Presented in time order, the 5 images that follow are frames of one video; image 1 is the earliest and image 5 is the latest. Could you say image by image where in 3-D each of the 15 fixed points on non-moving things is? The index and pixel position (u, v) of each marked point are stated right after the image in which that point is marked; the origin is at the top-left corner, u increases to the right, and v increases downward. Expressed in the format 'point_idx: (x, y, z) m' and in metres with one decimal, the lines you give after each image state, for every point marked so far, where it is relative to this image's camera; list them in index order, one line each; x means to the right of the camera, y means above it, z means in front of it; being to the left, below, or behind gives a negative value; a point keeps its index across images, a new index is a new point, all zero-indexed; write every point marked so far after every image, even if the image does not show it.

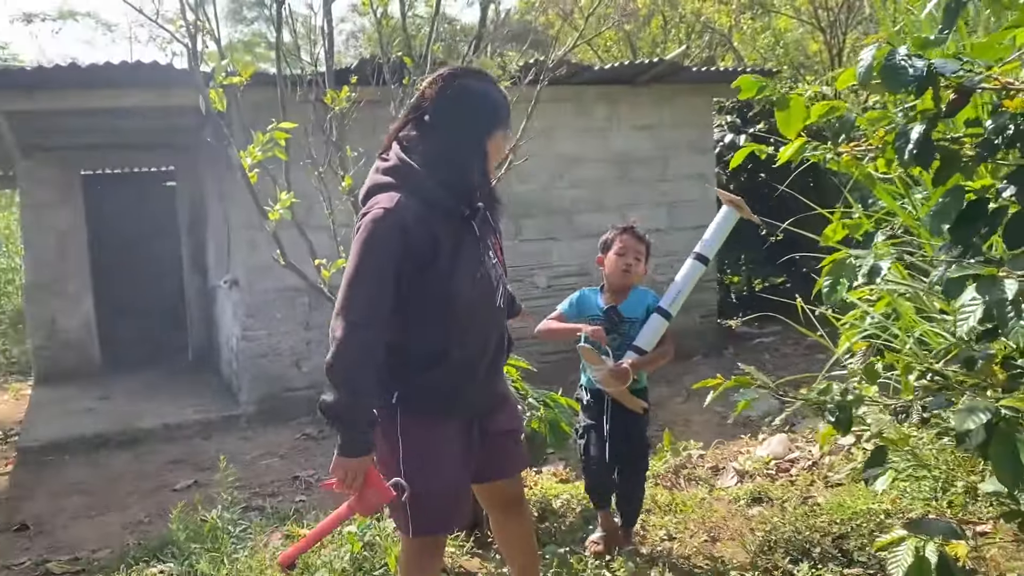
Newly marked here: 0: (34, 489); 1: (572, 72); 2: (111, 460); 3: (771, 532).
0: (-2.0, -0.8, +3.8) m
1: (+0.3, +1.2, +4.9) m
2: (-1.8, -0.8, +4.1) m
3: (+0.7, -0.7, +2.5) m
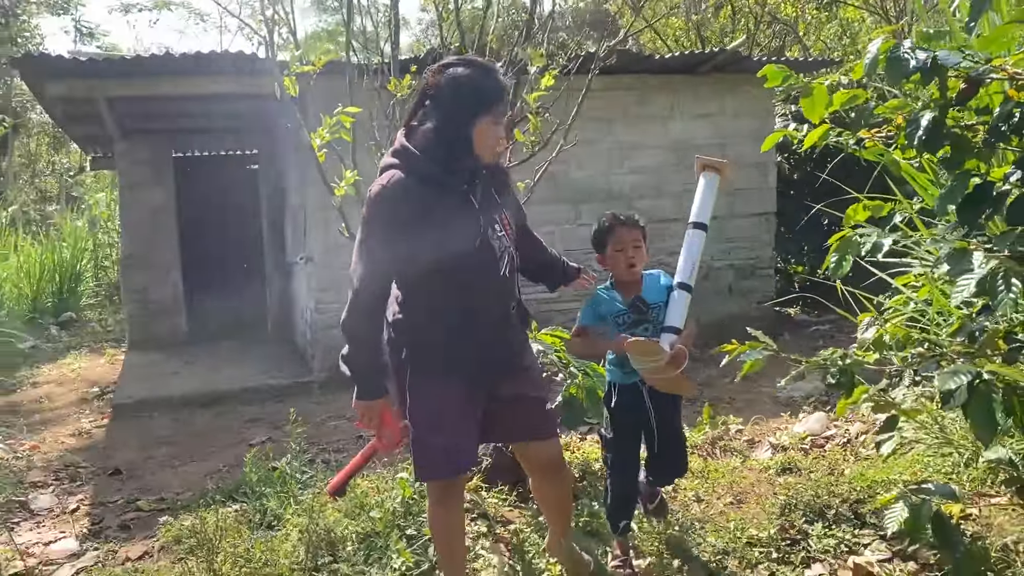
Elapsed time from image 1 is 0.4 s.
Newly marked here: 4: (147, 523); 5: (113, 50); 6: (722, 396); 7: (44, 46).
0: (-1.8, -0.7, +4.1) m
1: (+0.7, +1.3, +5.0) m
2: (-1.6, -0.6, +4.4) m
3: (+0.8, -0.6, +2.6) m
4: (-1.2, -0.8, +3.0) m
5: (-5.3, +3.2, +11.8) m
6: (+1.0, -0.5, +4.2) m
7: (-5.8, +3.1, +11.0) m
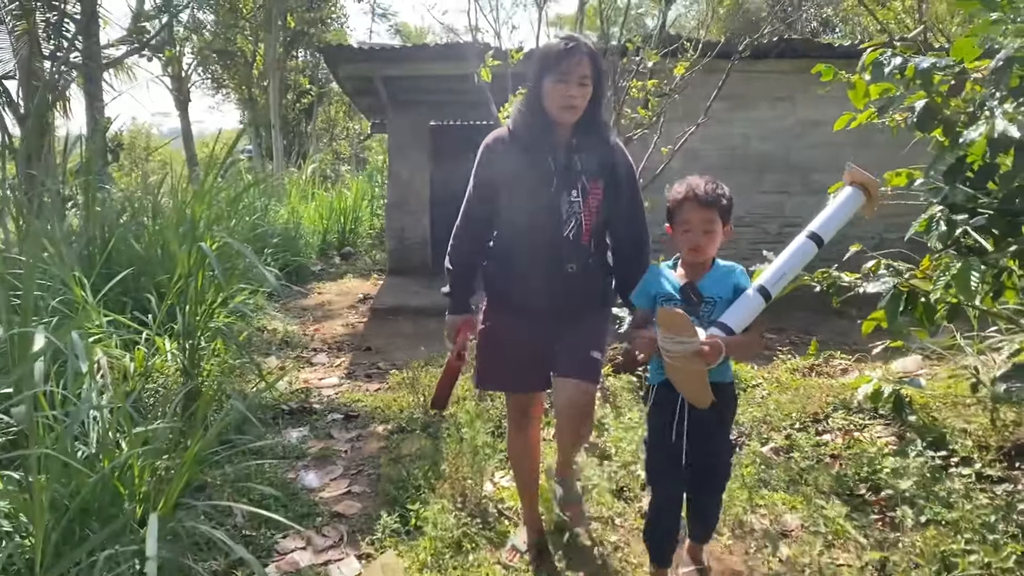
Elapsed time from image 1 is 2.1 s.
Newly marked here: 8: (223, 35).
0: (-0.8, -0.3, +5.6) m
1: (+1.9, +1.5, +5.7) m
2: (-0.6, -0.2, +5.8) m
3: (+1.2, -0.4, +3.4) m
4: (-0.6, -0.4, +4.4) m
5: (-1.7, +4.0, +13.8) m
6: (+1.8, -0.3, +4.9) m
7: (-2.5, +3.9, +13.2) m
8: (-3.4, +2.9, +10.3) m
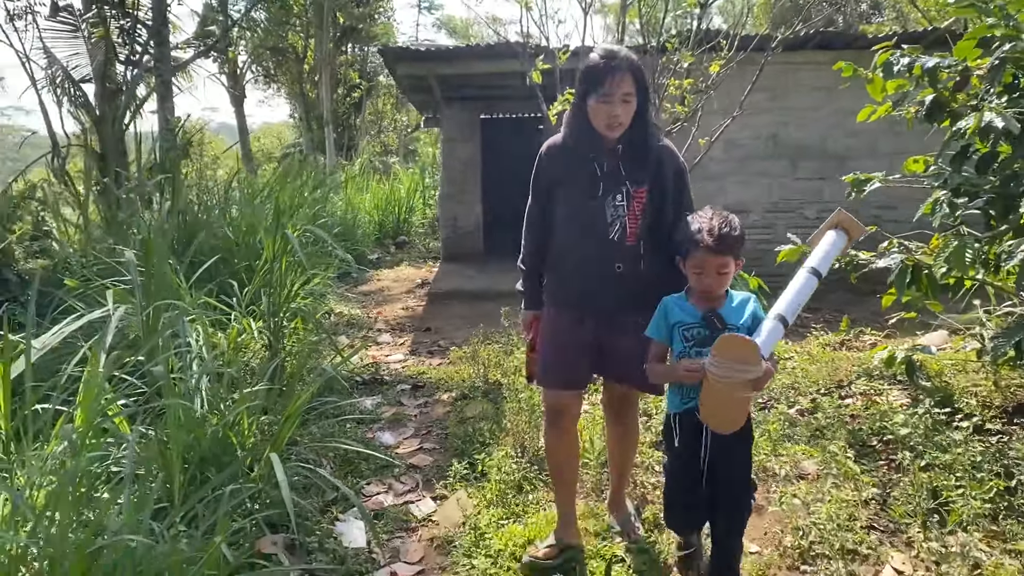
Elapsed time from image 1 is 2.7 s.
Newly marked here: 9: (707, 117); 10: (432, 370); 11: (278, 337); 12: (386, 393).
0: (-0.5, -0.2, +6.0) m
1: (+2.2, +1.7, +5.9) m
2: (-0.2, -0.1, +6.2) m
3: (+1.4, -0.3, +3.7) m
4: (-0.4, -0.3, +4.8) m
5: (-1.0, +4.2, +14.2) m
6: (+2.1, -0.2, +5.1) m
7: (-1.8, +4.1, +13.6) m
8: (-2.8, +3.1, +10.8) m
9: (+1.4, +1.2, +6.3) m
10: (-0.4, -0.4, +4.3) m
11: (-1.1, -0.2, +4.1) m
12: (-0.6, -0.5, +4.0) m
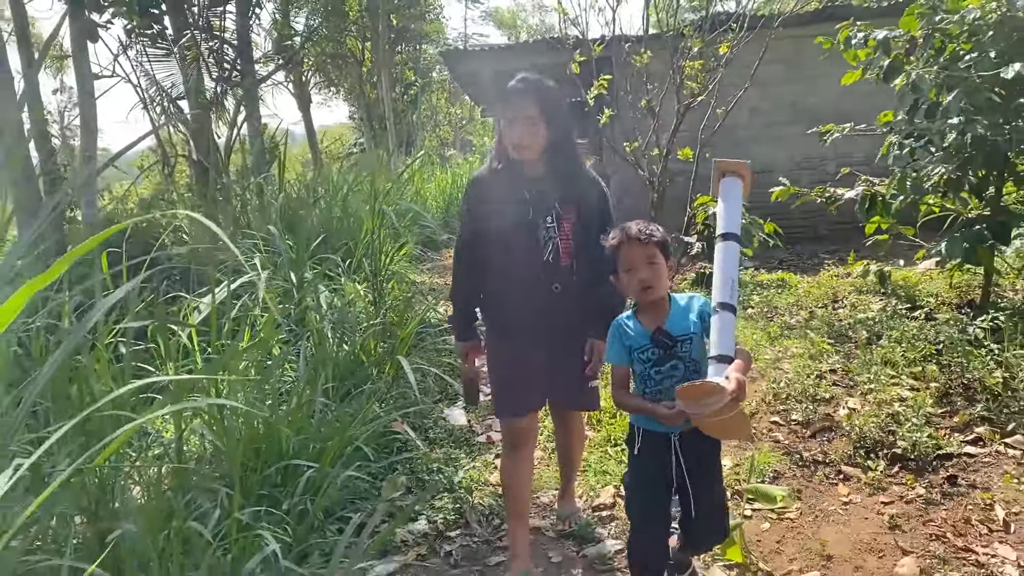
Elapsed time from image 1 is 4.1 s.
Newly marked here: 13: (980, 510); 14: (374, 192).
0: (-0.1, +0.1, +7.0) m
1: (+2.5, +2.1, +6.7) m
2: (+0.2, +0.2, +7.2) m
3: (+1.7, 0.0, +4.5) m
4: (0.0, -0.1, +5.8) m
5: (-0.3, +4.6, +15.1) m
6: (+2.5, +0.2, +5.9) m
7: (-1.1, +4.4, +14.6) m
8: (-2.2, +3.3, +11.9) m
9: (+1.8, +1.6, +7.1) m
10: (0.0, -0.2, +5.2) m
11: (-0.7, 0.0, +5.1) m
12: (-0.2, -0.2, +5.0) m
13: (+1.2, -0.6, +2.4) m
14: (-0.9, +0.6, +5.7) m
